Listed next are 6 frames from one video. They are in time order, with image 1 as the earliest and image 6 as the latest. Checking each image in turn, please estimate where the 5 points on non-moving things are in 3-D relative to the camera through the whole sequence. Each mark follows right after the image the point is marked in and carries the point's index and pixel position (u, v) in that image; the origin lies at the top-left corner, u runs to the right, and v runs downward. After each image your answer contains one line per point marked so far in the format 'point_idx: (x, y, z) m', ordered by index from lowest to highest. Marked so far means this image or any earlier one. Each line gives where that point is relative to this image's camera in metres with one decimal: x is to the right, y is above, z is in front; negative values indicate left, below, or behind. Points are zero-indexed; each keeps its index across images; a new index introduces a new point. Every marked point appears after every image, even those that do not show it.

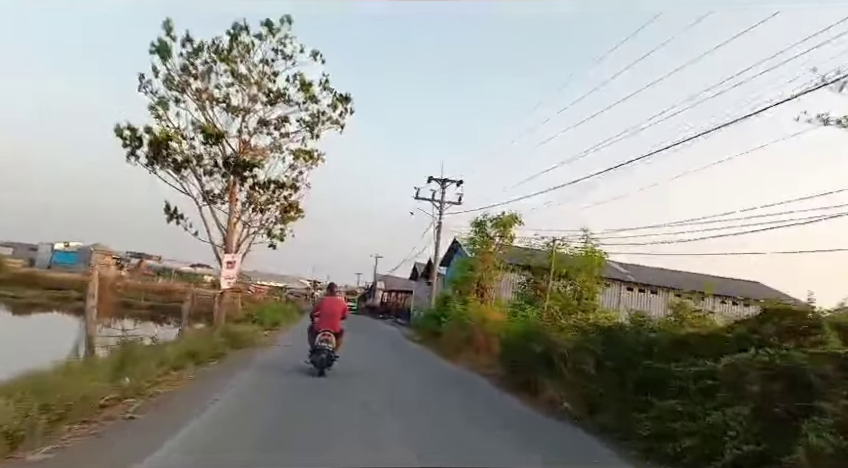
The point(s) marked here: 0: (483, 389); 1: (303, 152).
0: (+1.5, -4.0, +13.4) m
1: (-3.3, +2.3, +14.1) m
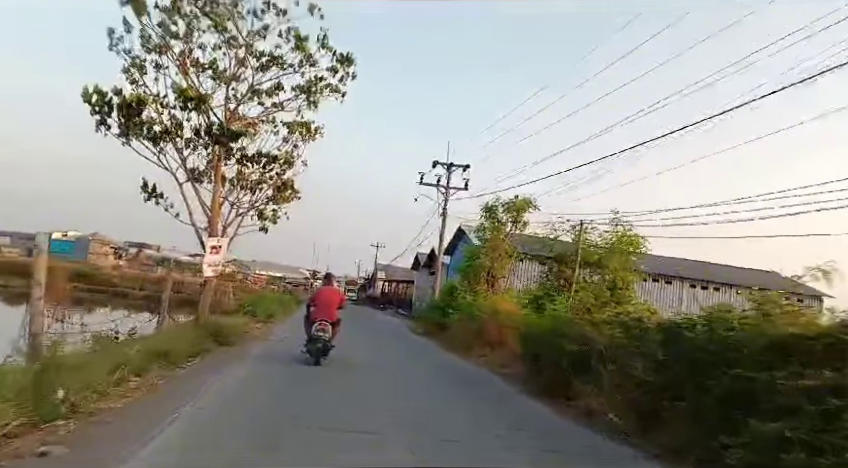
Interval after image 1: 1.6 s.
0: (+1.8, -3.6, +11.9) m
1: (-3.1, +2.7, +12.6) m
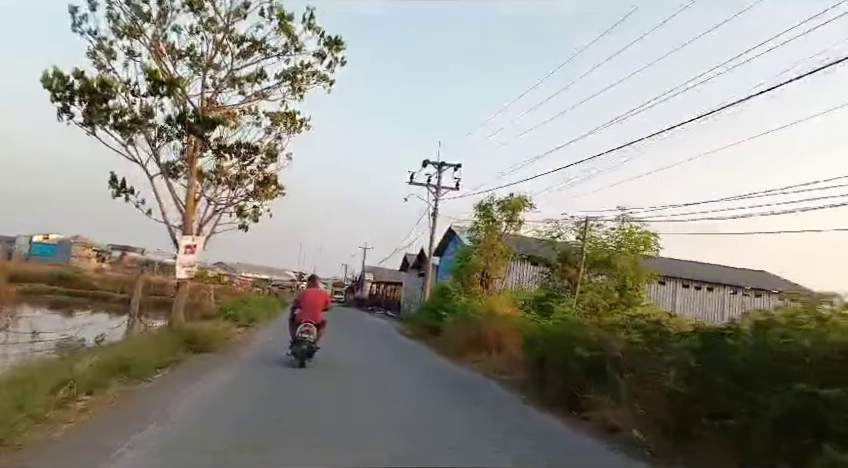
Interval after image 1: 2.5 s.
0: (+1.6, -3.5, +11.1) m
1: (-3.2, +2.8, +11.7) m
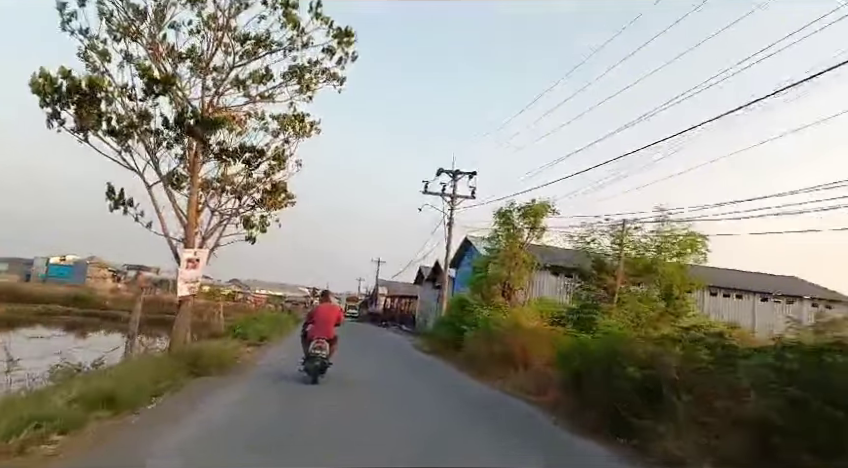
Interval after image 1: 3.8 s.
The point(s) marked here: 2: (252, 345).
0: (+2.1, -3.7, +10.1) m
1: (-2.9, +2.5, +10.9) m
2: (-6.6, -4.3, +19.6) m
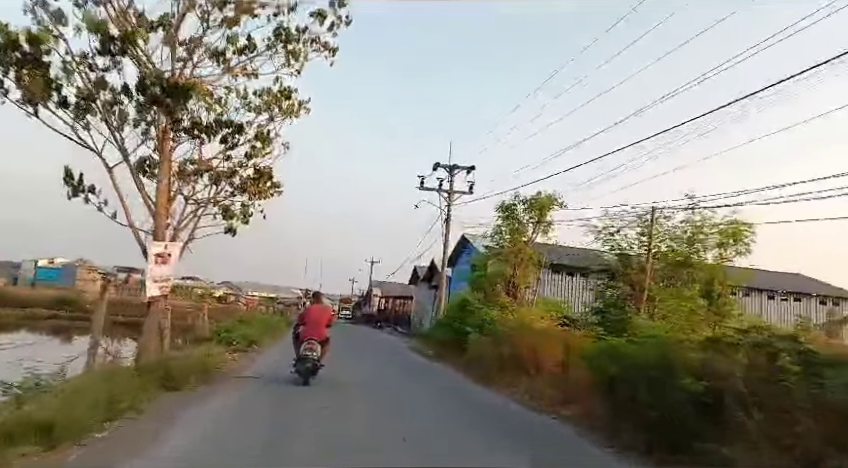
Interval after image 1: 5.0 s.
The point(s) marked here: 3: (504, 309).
0: (+2.2, -3.5, +9.0) m
1: (-2.8, +2.7, +9.7) m
2: (-6.7, -4.2, +18.4) m
3: (+2.6, -2.5, +16.5) m
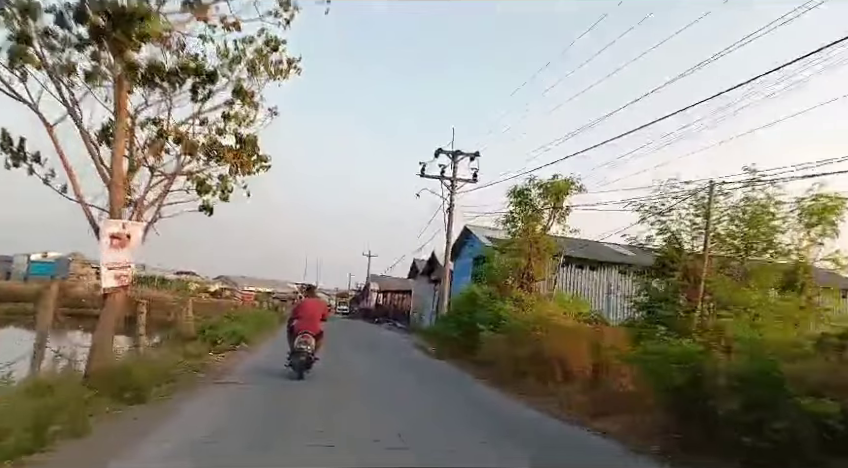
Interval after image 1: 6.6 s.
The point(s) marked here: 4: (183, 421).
0: (+2.4, -3.2, +7.6) m
1: (-2.6, +3.0, +8.2) m
2: (-6.5, -3.8, +16.9) m
3: (+2.7, -2.1, +15.1) m
4: (-3.5, -2.9, +7.1) m
